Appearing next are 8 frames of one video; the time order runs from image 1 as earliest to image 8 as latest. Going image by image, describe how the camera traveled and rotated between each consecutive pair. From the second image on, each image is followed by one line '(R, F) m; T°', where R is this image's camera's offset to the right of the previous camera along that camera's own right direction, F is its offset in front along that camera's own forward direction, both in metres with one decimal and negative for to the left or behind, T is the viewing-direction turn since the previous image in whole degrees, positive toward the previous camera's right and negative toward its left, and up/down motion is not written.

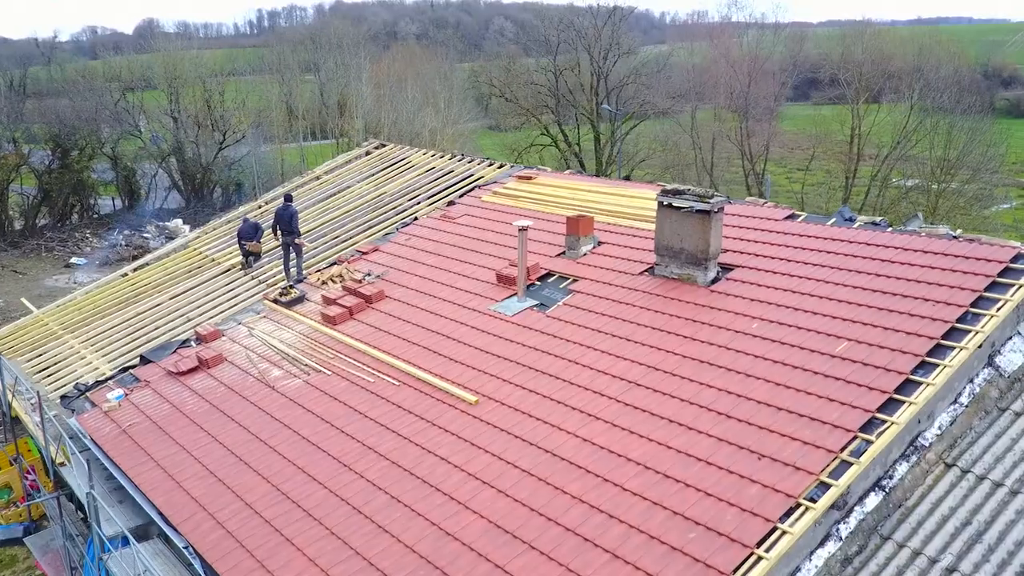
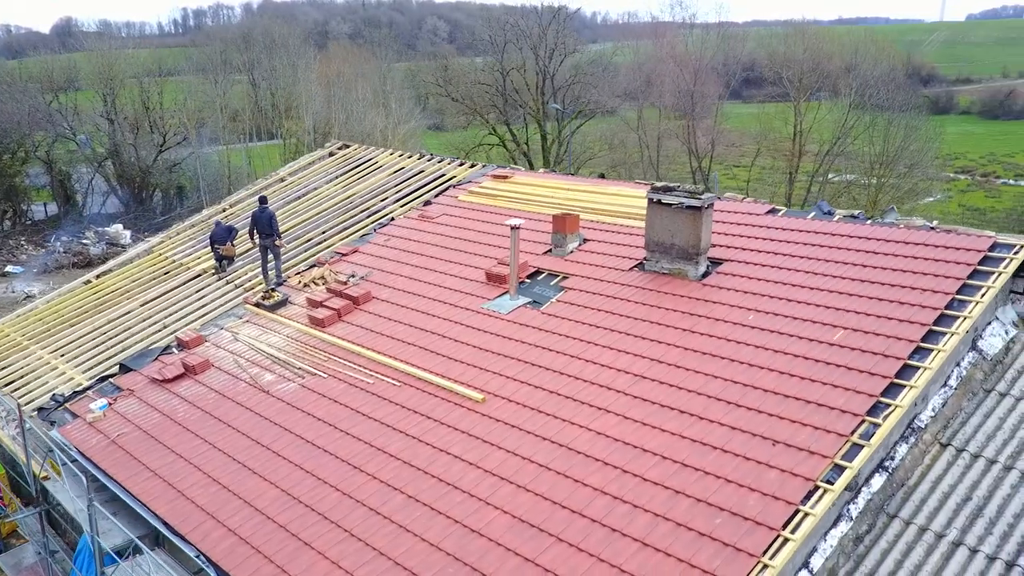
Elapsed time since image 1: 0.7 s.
(-0.6, -0.1) m; +4°
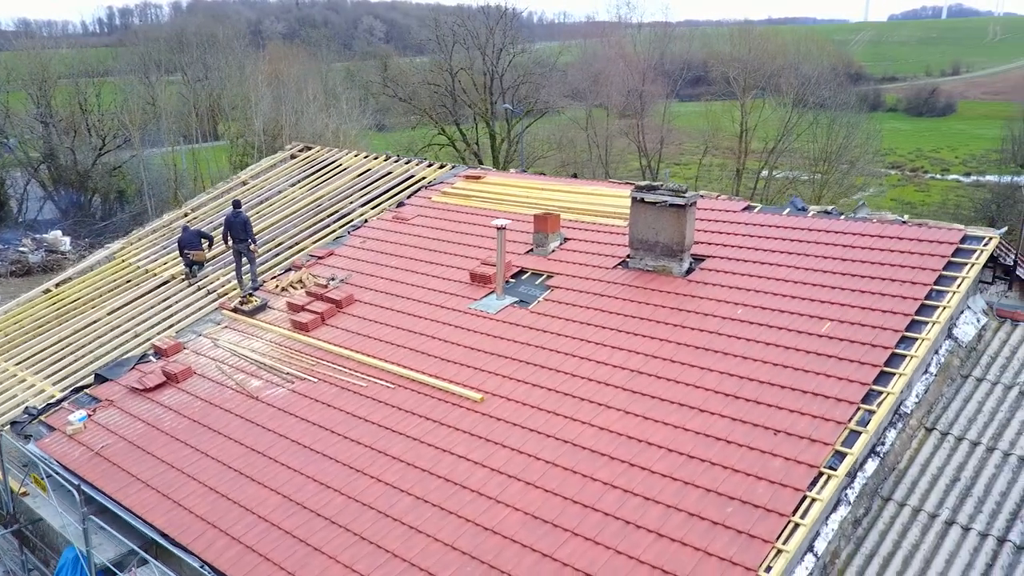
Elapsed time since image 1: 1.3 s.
(-0.5, -0.1) m; +4°
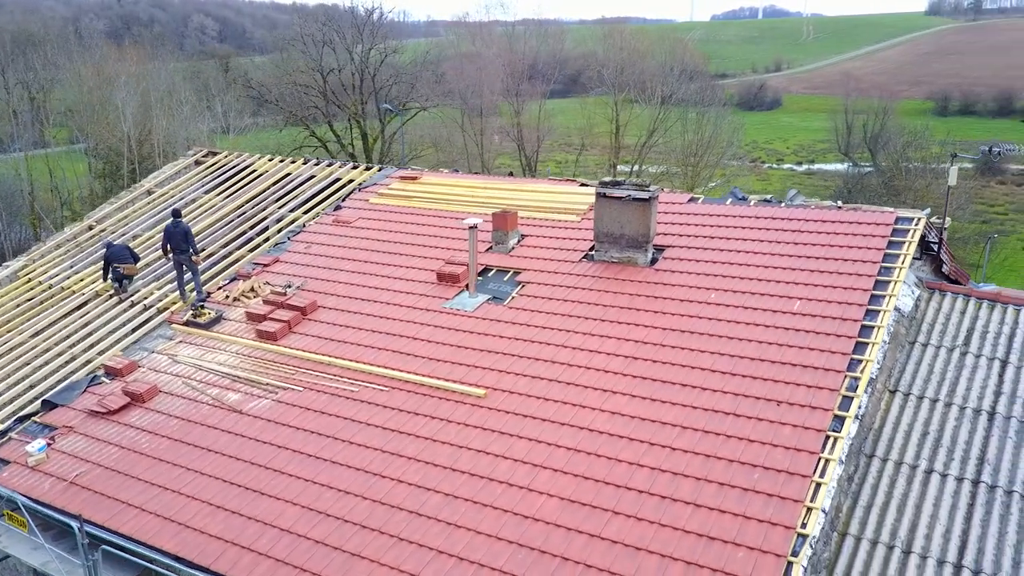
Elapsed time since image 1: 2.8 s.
(-1.4, -0.1) m; +10°
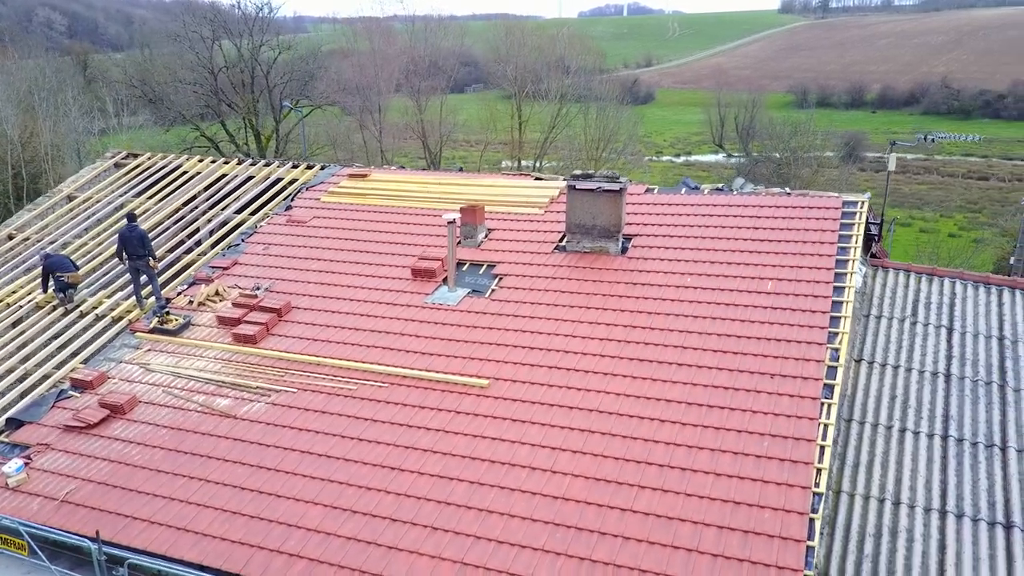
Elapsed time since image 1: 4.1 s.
(-1.1, -0.1) m; +8°
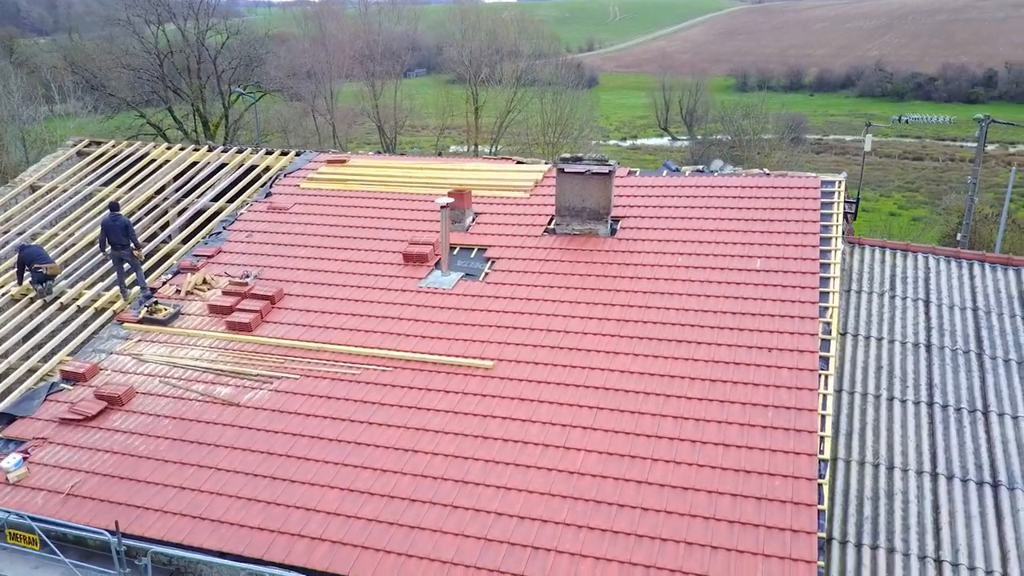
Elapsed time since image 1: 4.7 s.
(-0.6, -0.1) m; +4°
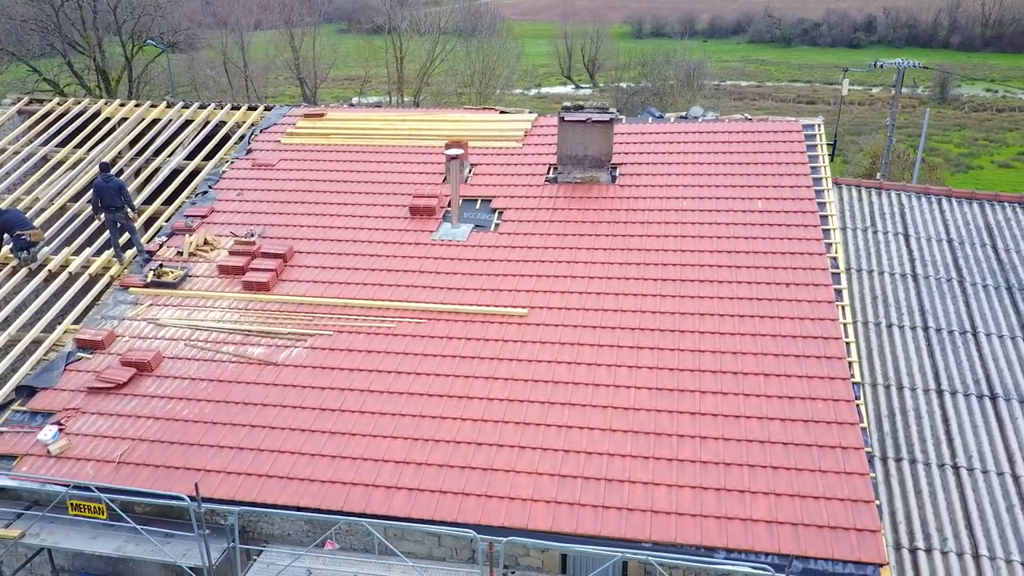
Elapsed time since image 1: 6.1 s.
(-1.4, -0.1) m; +7°
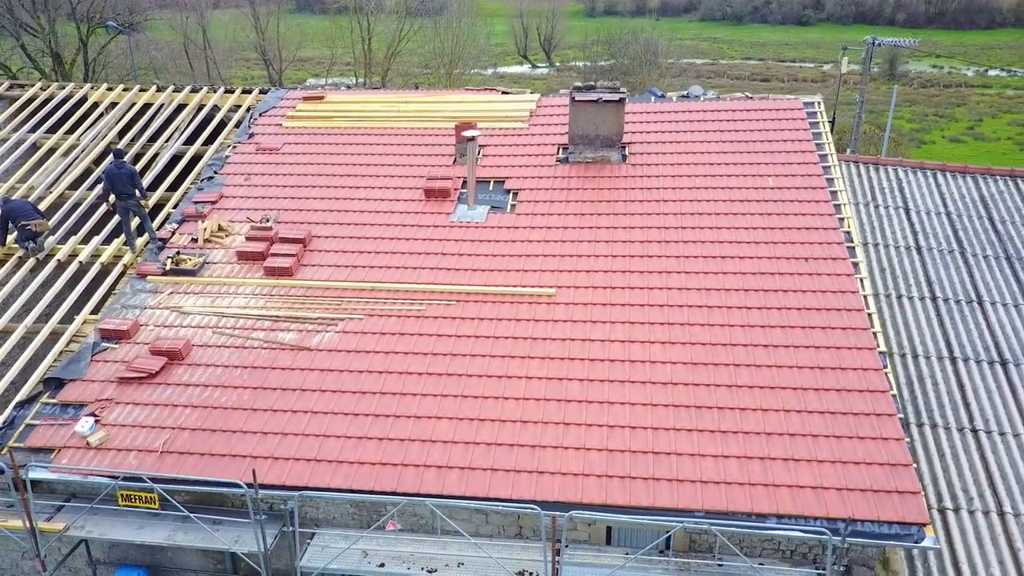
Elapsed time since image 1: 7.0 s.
(-0.8, -0.1) m; +3°
